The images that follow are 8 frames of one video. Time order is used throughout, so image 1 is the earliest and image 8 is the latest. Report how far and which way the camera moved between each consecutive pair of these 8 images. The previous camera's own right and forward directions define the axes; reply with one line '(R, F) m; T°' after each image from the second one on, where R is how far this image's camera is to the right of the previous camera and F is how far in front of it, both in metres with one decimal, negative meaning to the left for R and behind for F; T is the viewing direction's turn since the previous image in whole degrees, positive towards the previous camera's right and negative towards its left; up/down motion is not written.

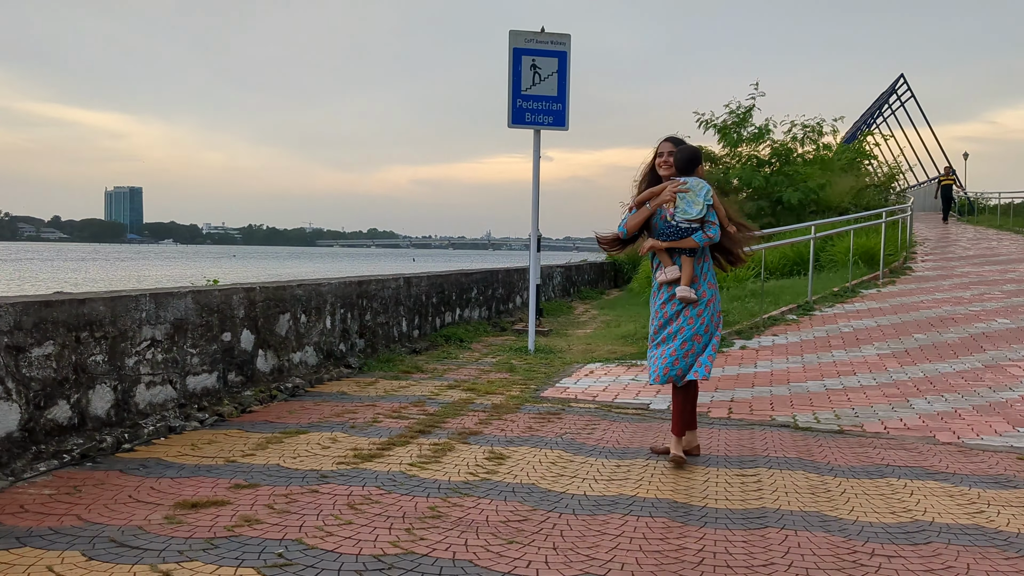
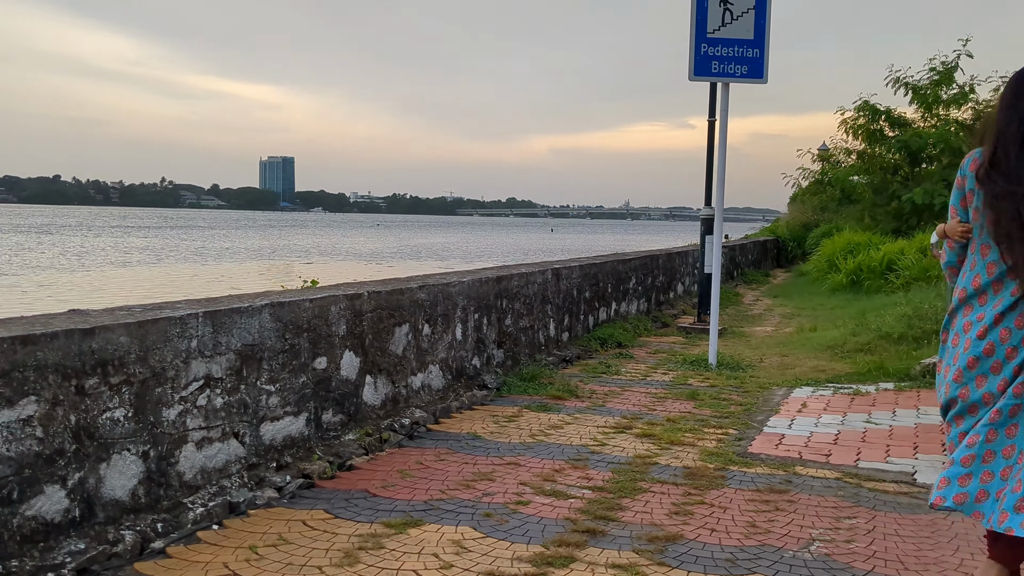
(-0.3, +1.6) m; -8°
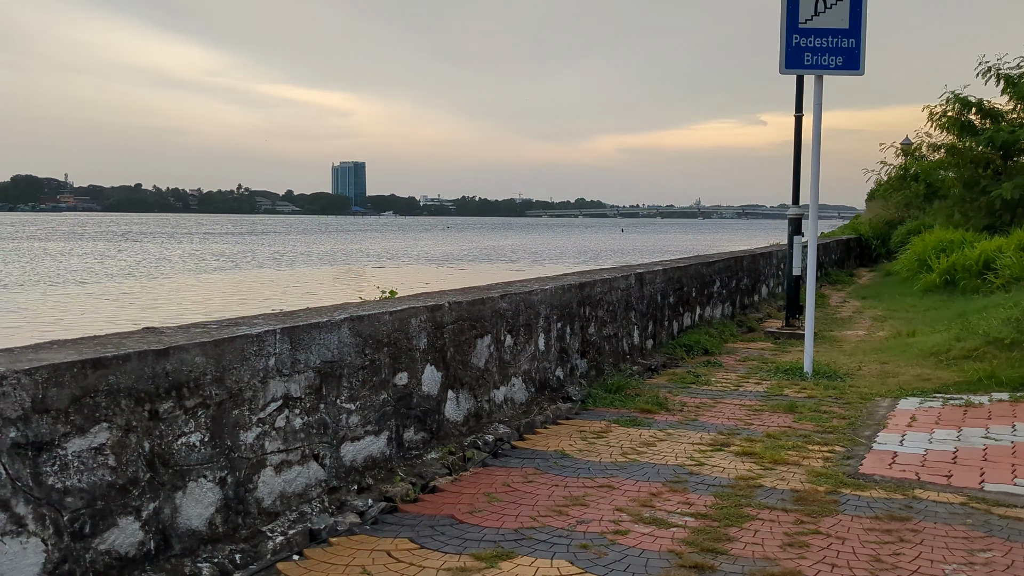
(-0.1, +0.2) m; -4°
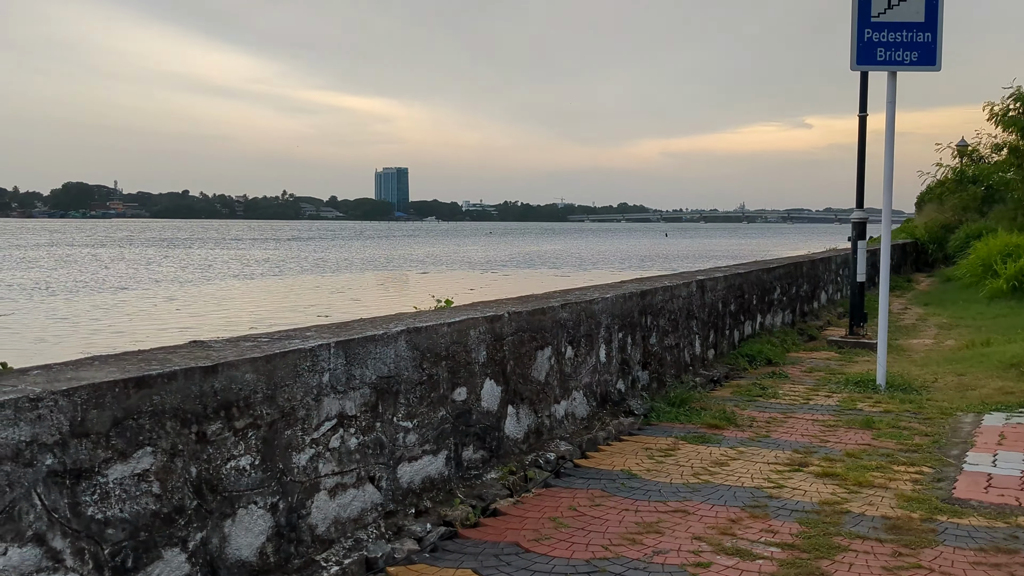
(-0.1, +0.2) m; -2°
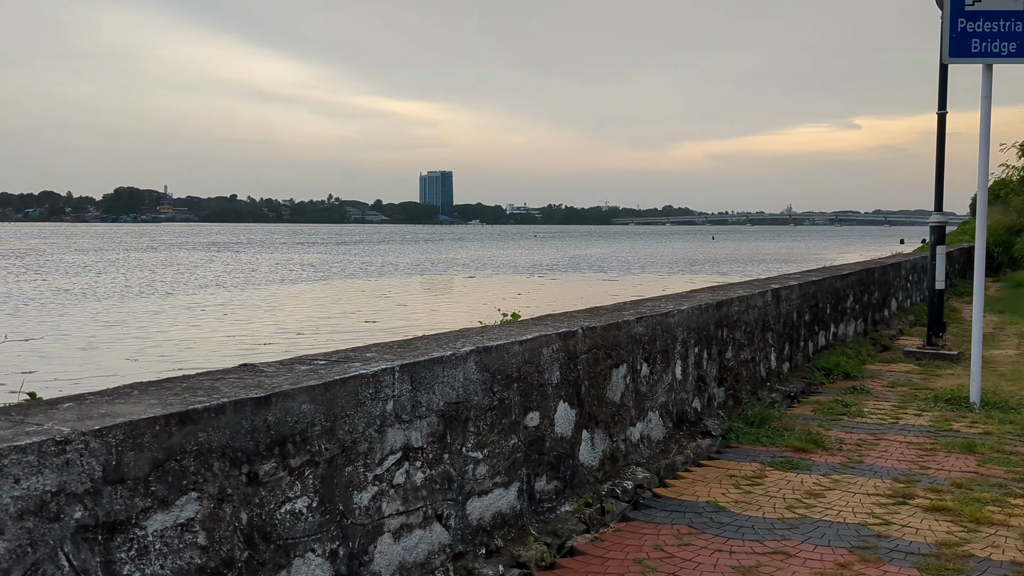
(-0.1, +0.3) m; -3°
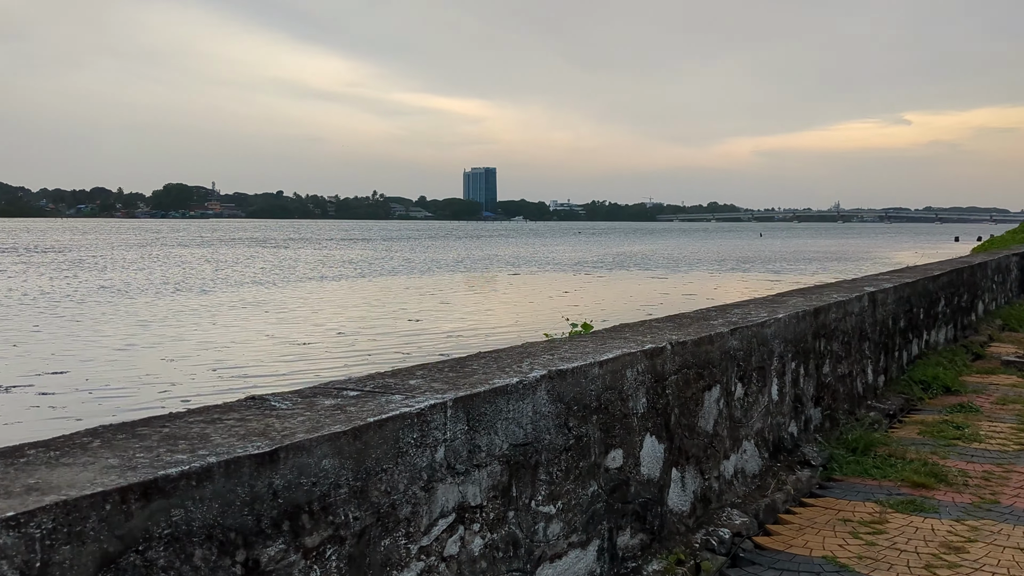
(-0.1, +0.6) m; -3°
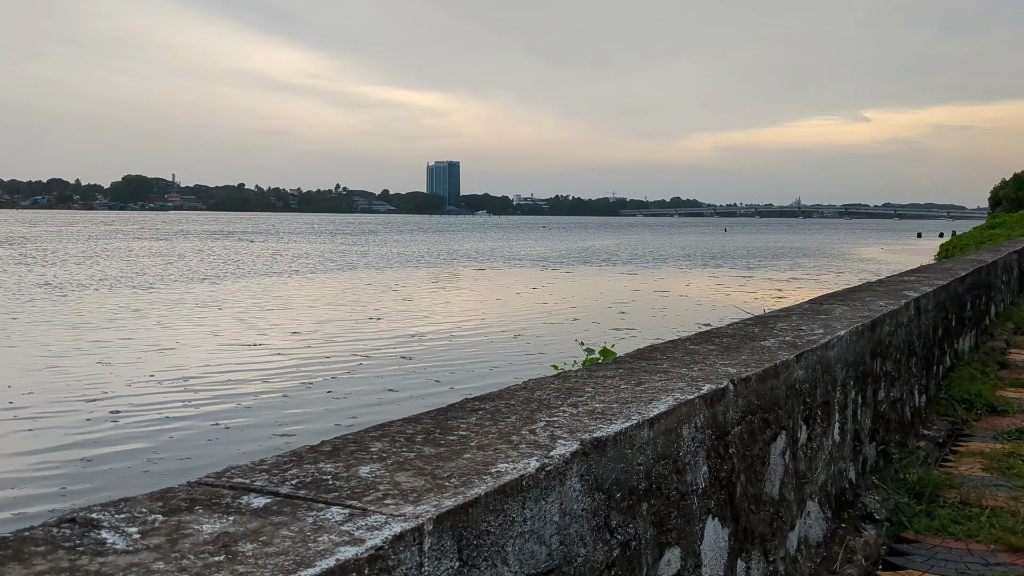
(-0.1, +0.8) m; +2°
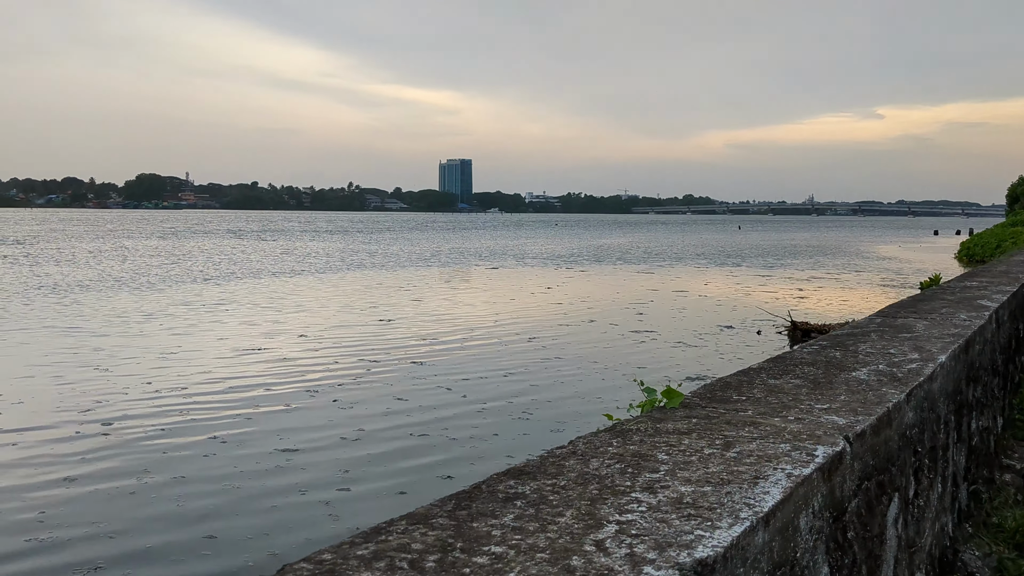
(0.0, +0.5) m; -1°
